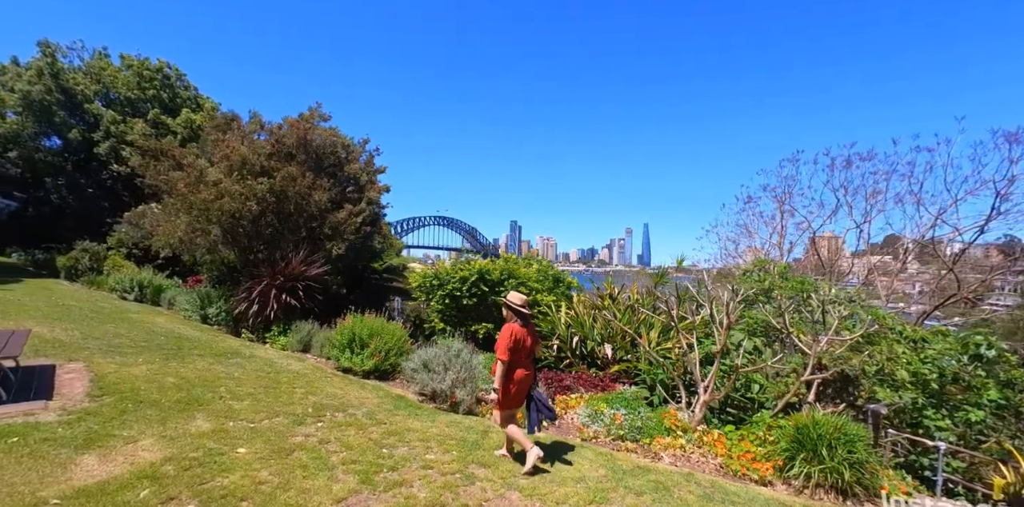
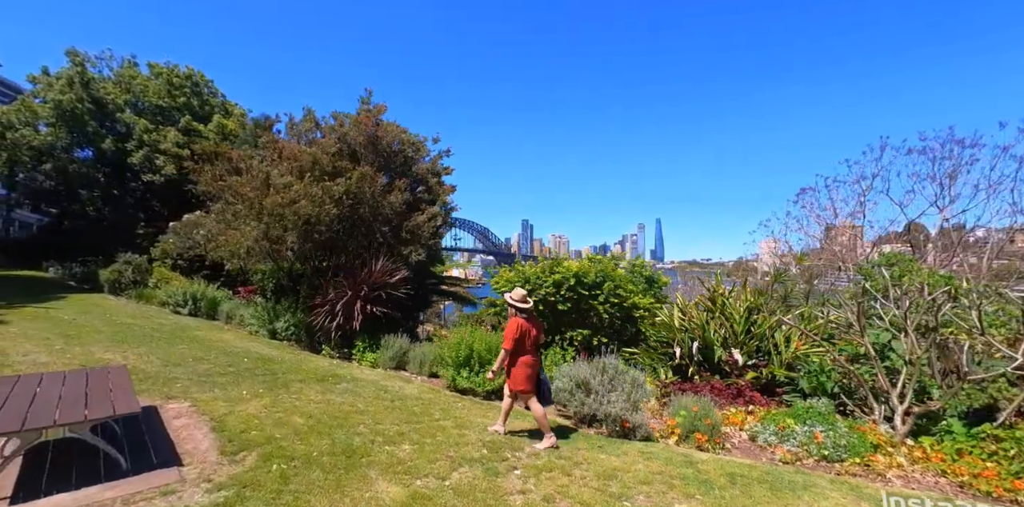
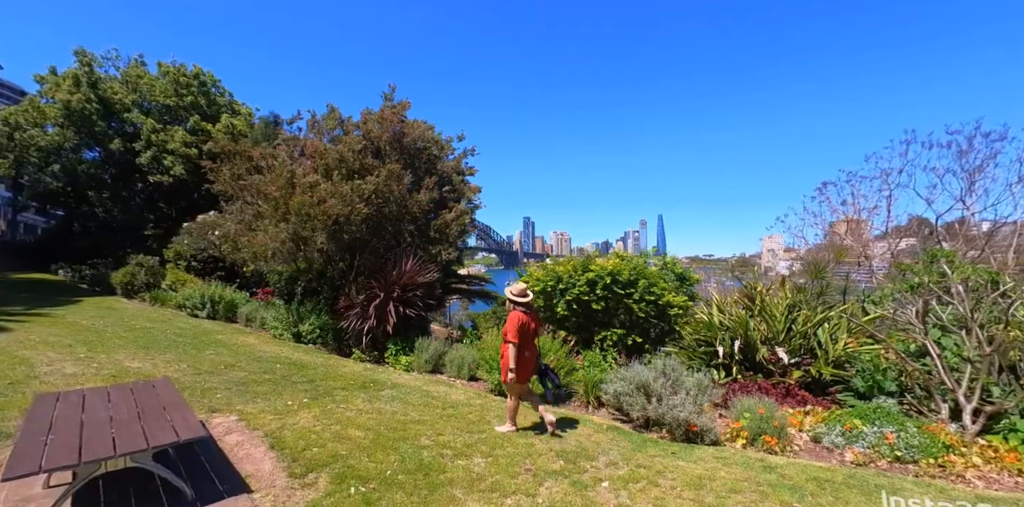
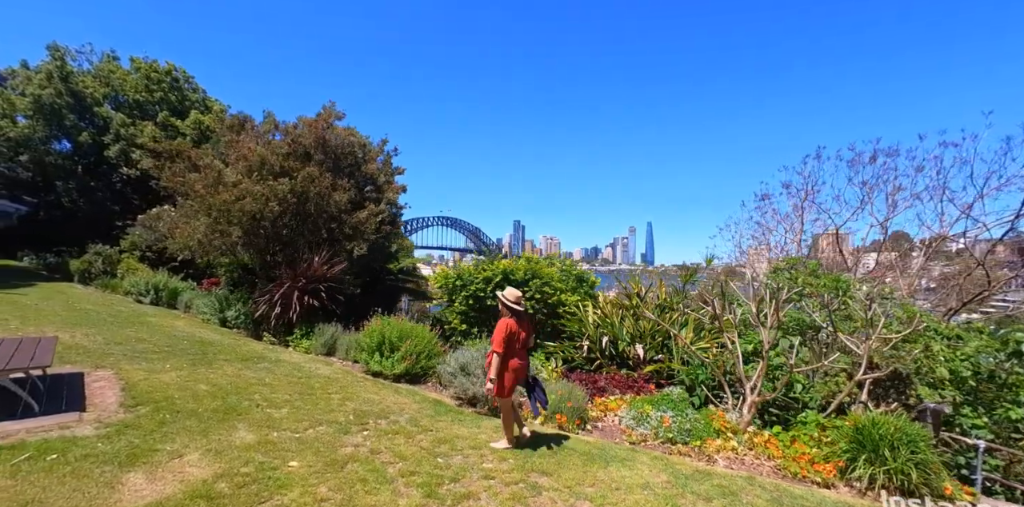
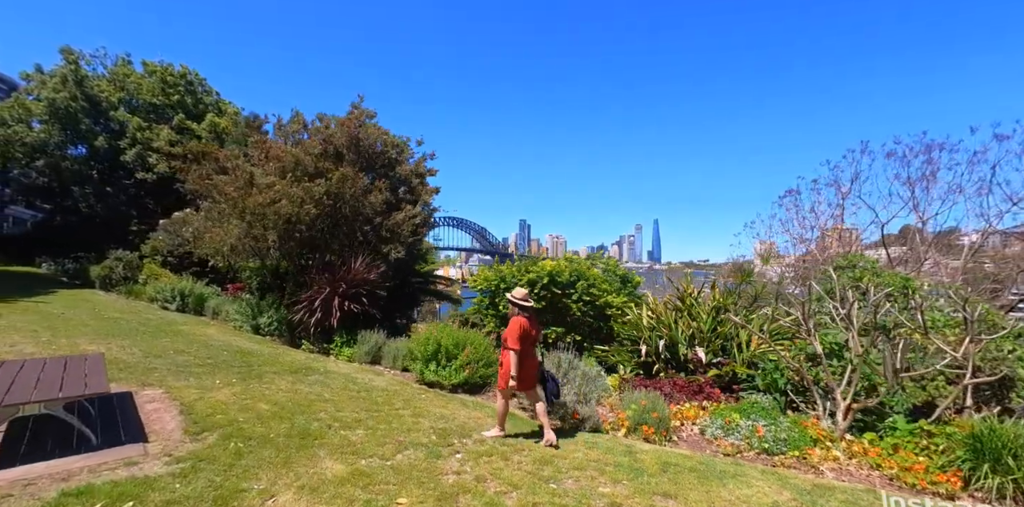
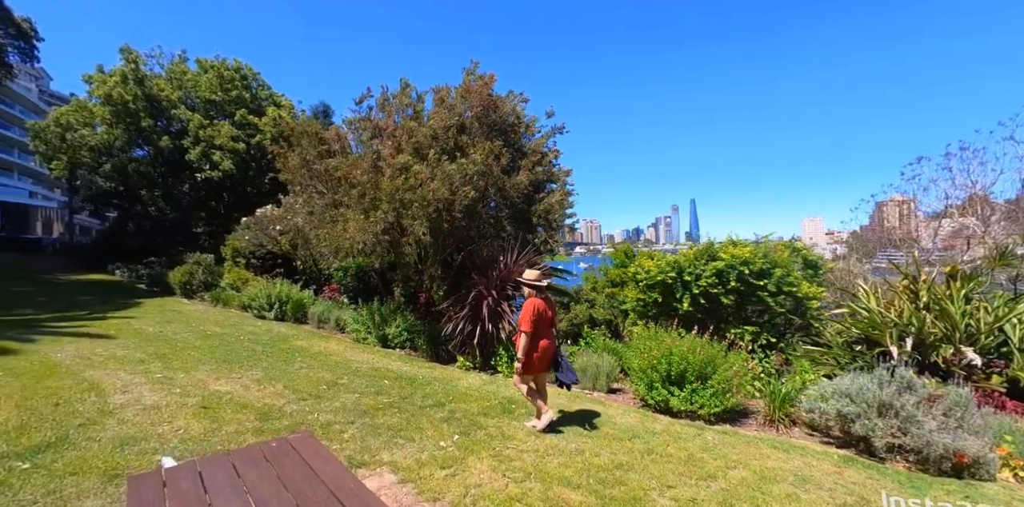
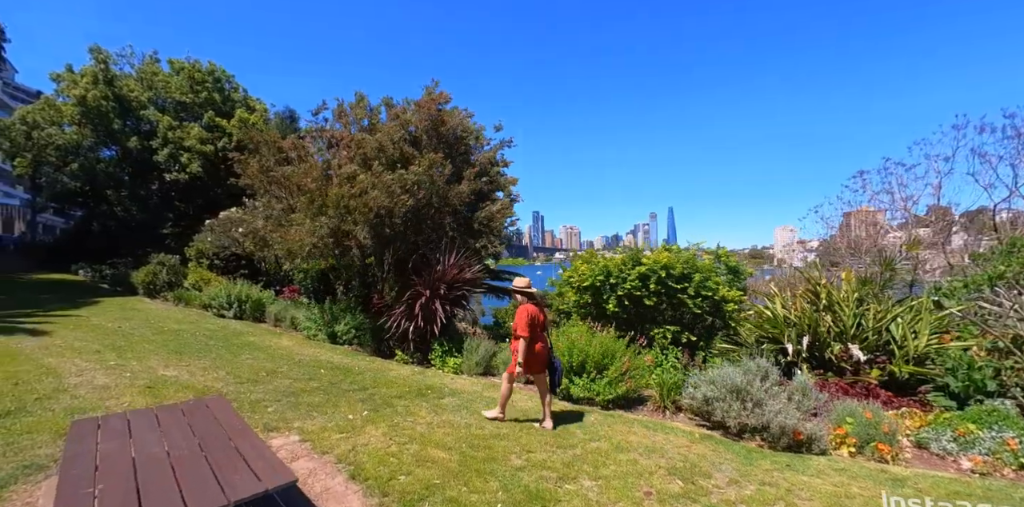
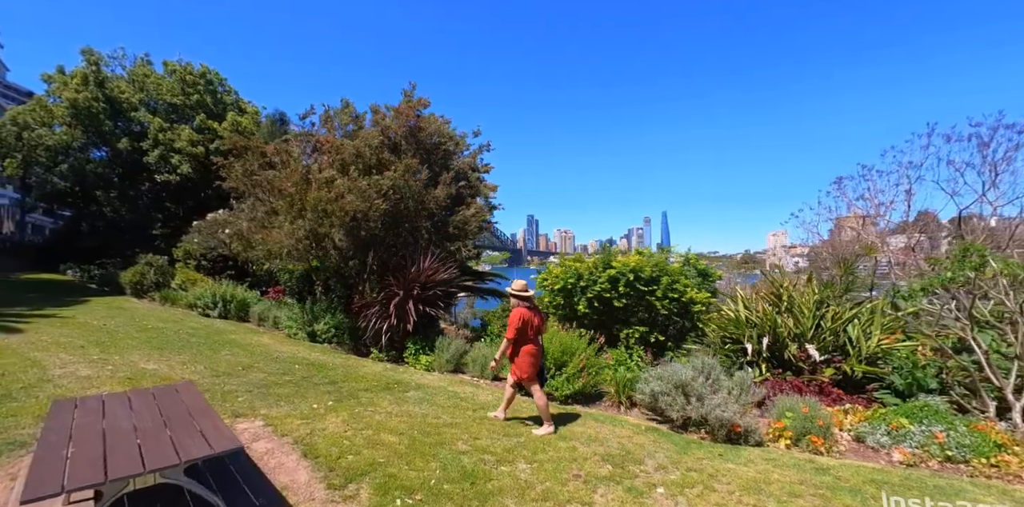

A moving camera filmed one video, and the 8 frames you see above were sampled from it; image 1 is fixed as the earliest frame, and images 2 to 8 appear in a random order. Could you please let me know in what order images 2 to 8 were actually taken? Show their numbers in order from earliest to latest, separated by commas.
4, 5, 2, 3, 8, 7, 6
